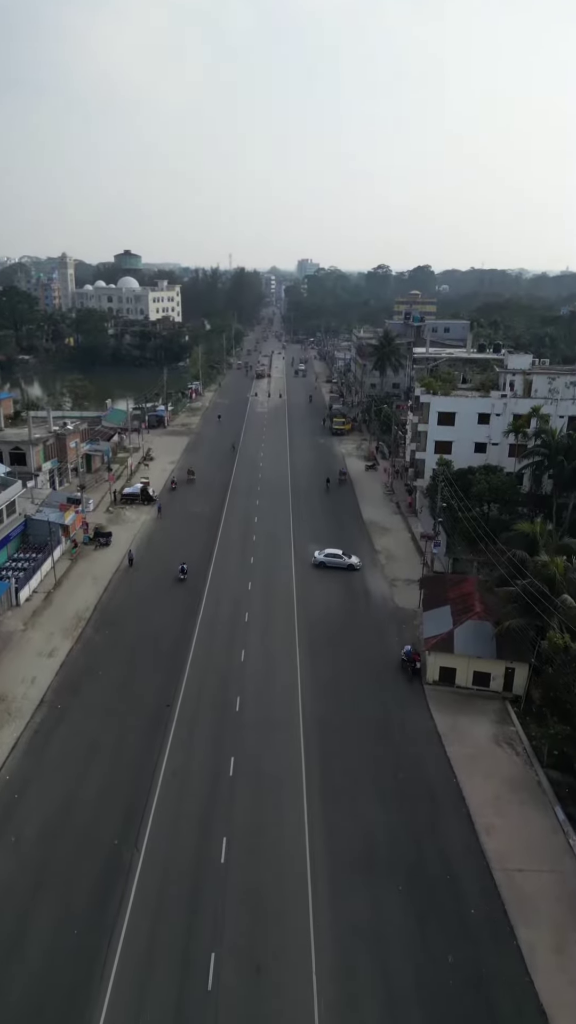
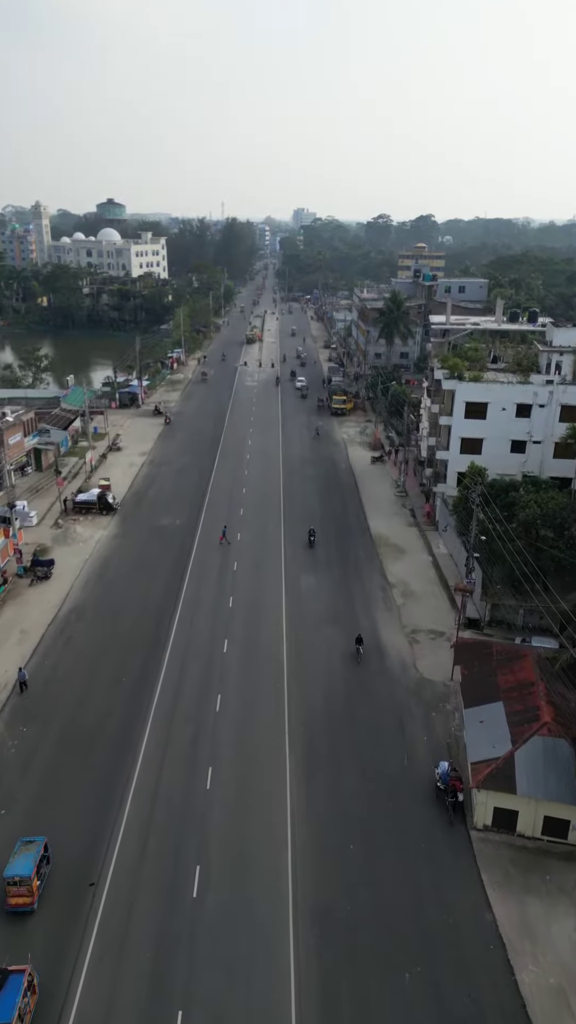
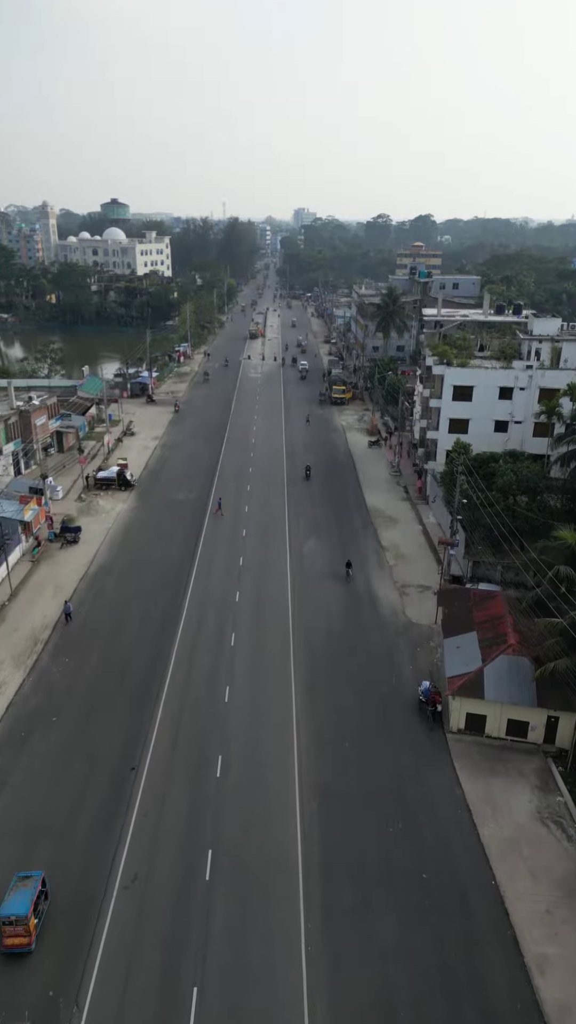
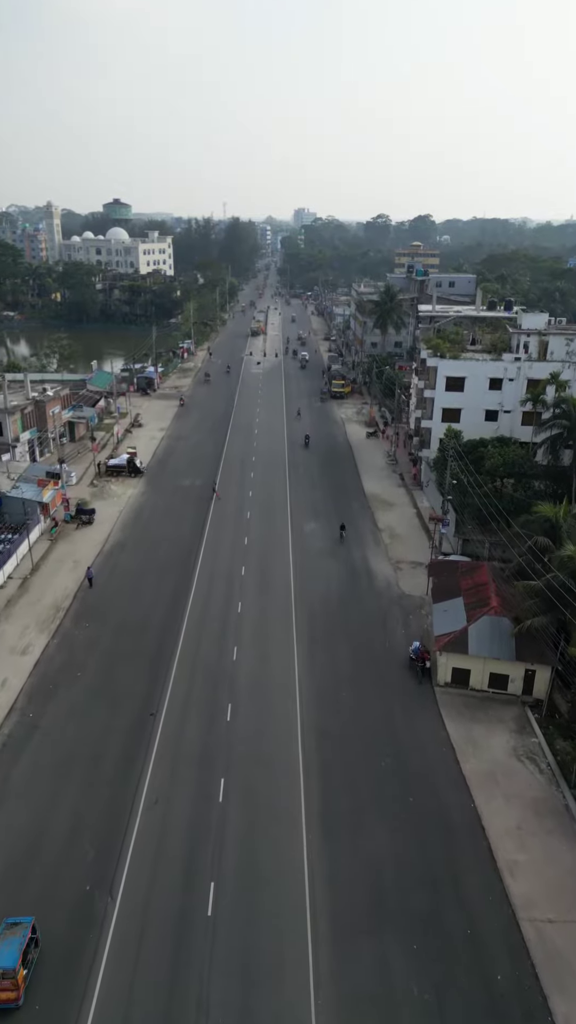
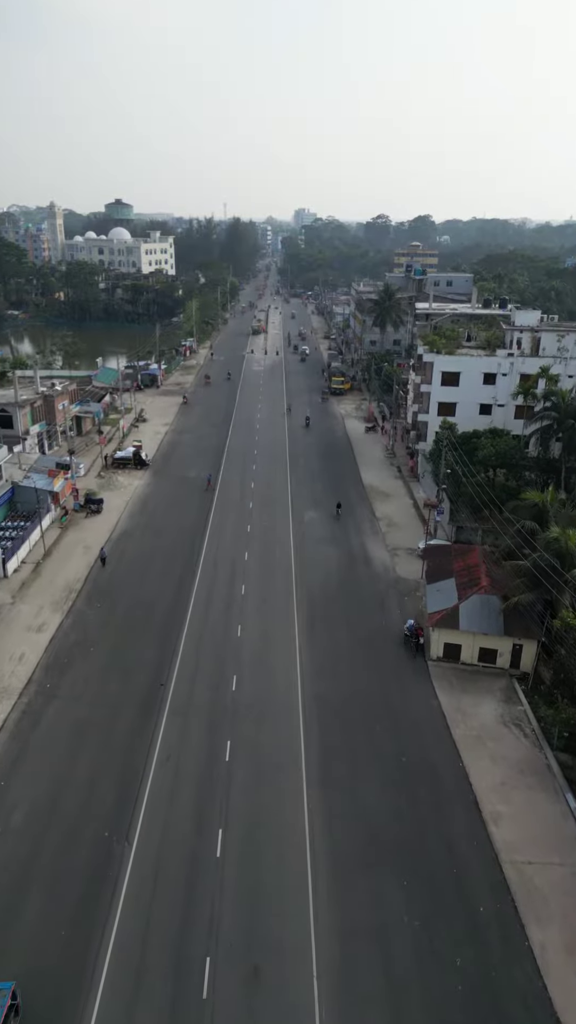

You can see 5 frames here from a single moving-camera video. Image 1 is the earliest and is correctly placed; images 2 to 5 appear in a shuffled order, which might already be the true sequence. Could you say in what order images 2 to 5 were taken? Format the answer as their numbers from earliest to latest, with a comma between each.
5, 4, 3, 2
